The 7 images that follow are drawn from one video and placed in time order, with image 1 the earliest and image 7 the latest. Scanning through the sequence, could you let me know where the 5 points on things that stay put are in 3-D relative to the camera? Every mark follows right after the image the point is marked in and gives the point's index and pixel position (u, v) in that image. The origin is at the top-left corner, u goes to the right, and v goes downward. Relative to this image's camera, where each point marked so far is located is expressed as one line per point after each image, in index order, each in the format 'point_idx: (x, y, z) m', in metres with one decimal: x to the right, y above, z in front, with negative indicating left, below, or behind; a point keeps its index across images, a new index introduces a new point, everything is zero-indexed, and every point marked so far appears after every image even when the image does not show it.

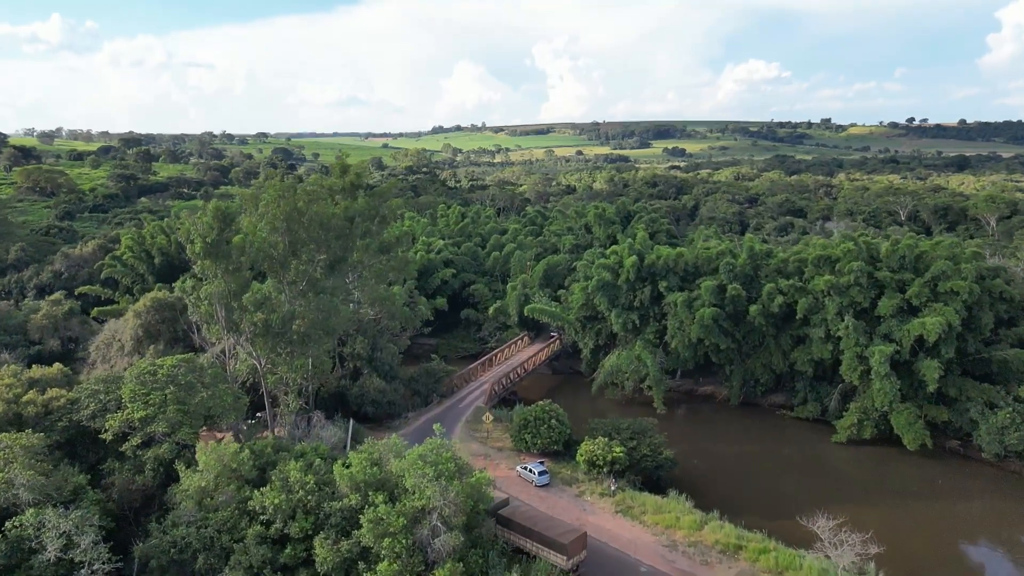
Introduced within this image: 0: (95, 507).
0: (-8.6, -4.5, +15.3) m
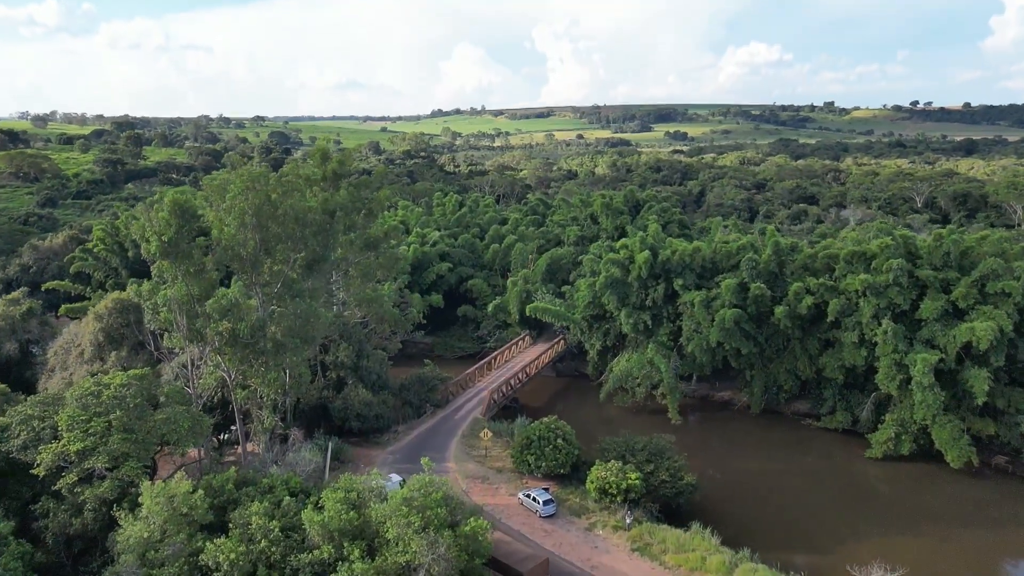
0: (-8.6, -4.8, +12.8) m
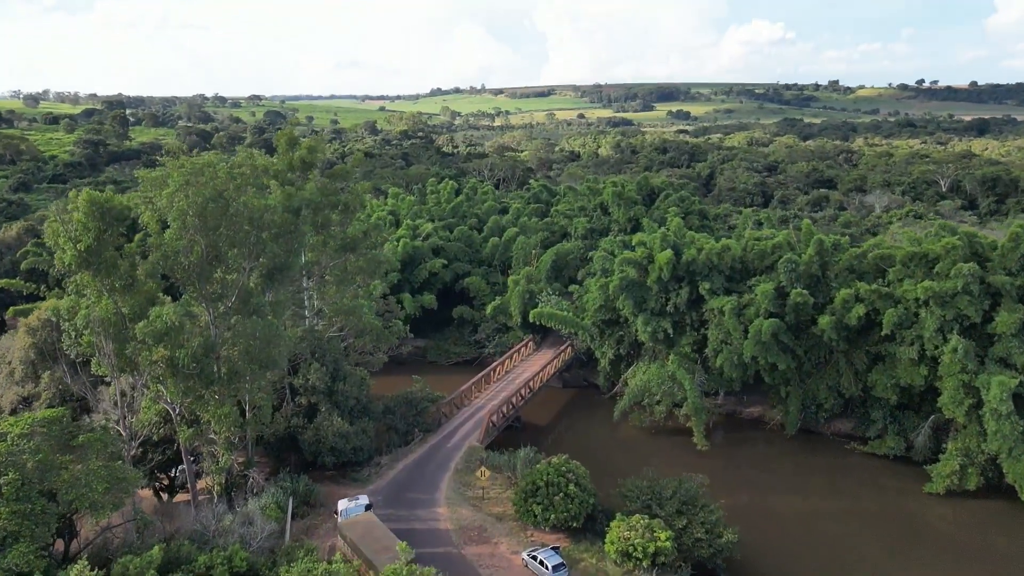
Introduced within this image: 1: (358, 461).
0: (-8.5, -5.3, +9.4) m
1: (-4.1, -4.6, +19.8) m
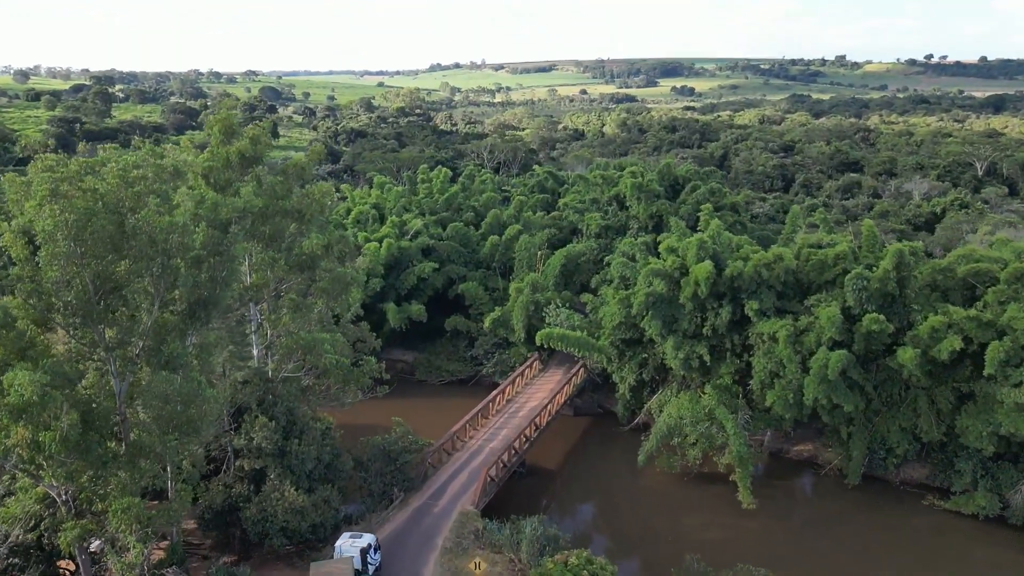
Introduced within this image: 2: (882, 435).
0: (-8.4, -6.2, +5.2) m
1: (-4.0, -5.2, +15.5) m
2: (+9.7, -3.8, +19.4) m
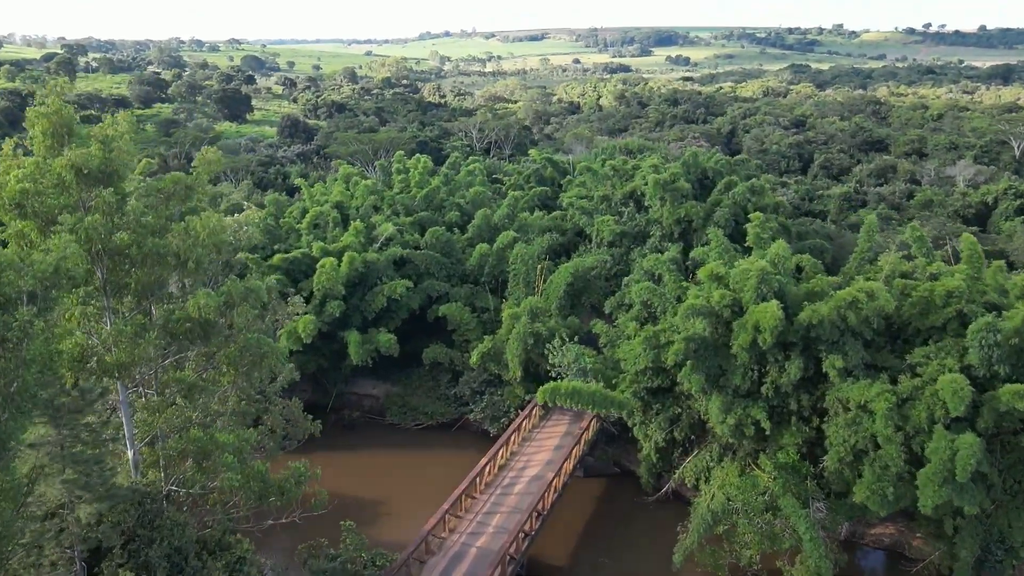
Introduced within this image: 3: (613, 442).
0: (-8.4, -7.7, +0.1) m
1: (-4.1, -6.3, +10.5) m
2: (+9.6, -4.8, +14.4) m
3: (+2.7, -4.1, +19.9) m
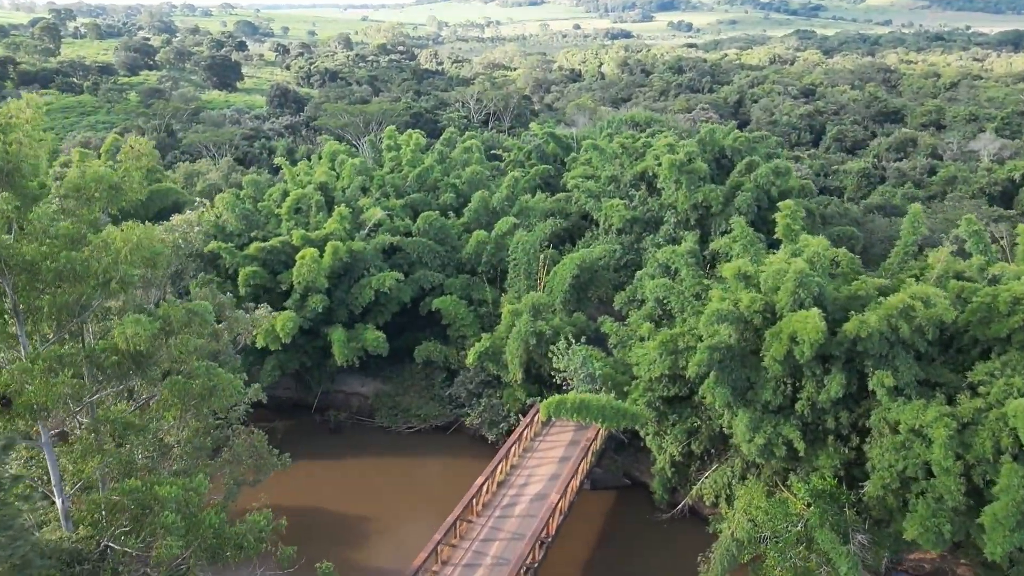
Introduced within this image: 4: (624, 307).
0: (-8.4, -8.4, -1.4) m
1: (-4.1, -6.6, +8.8) m
2: (+9.6, -4.9, +12.7) m
3: (+2.7, -4.0, +18.2) m
4: (+2.8, -0.5, +18.3) m
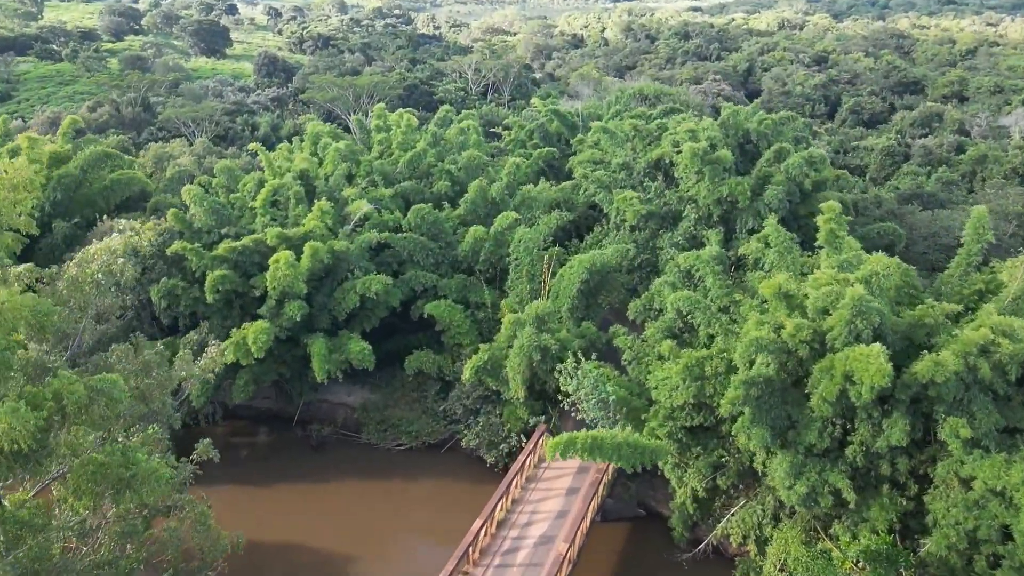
0: (-8.3, -9.5, -3.1) m
1: (-4.0, -7.2, +7.1) m
2: (+9.6, -5.3, +10.9) m
3: (+2.7, -4.1, +16.3) m
4: (+2.8, -0.6, +16.3) m
